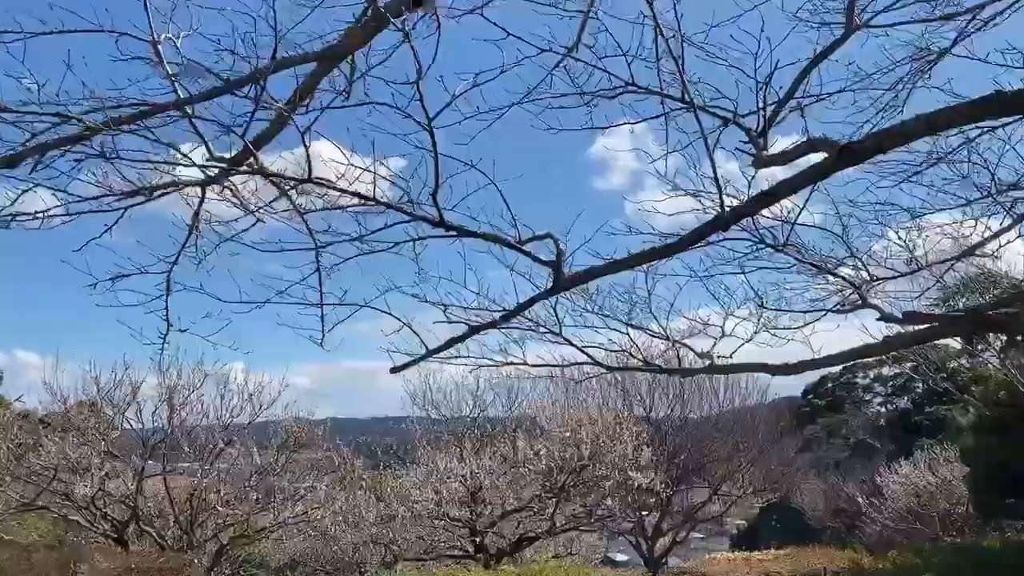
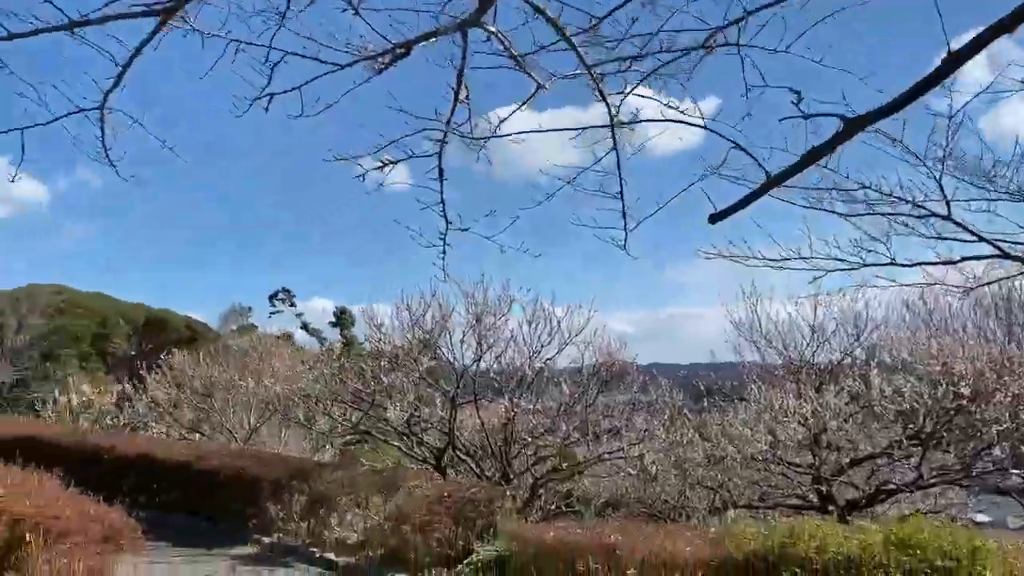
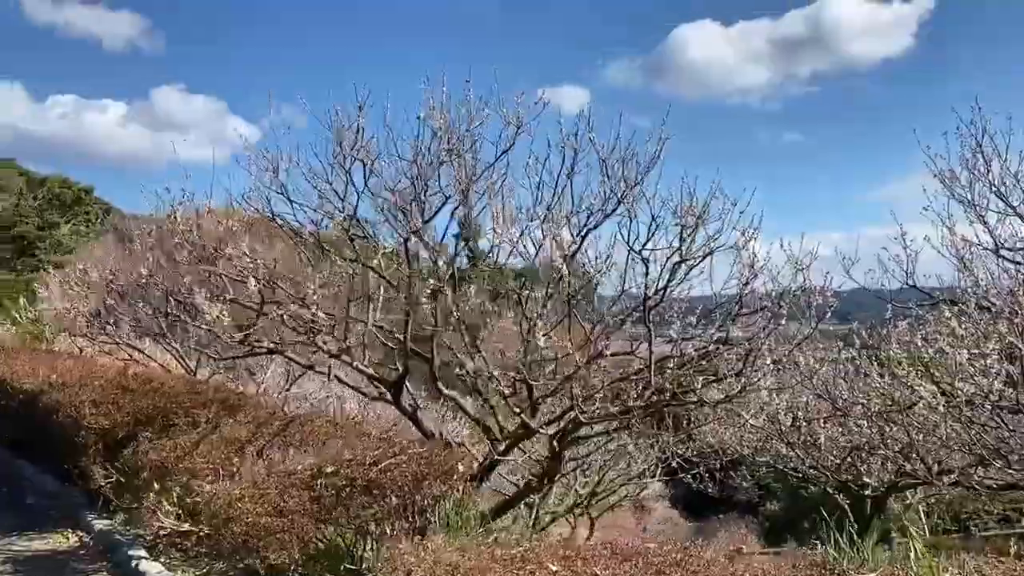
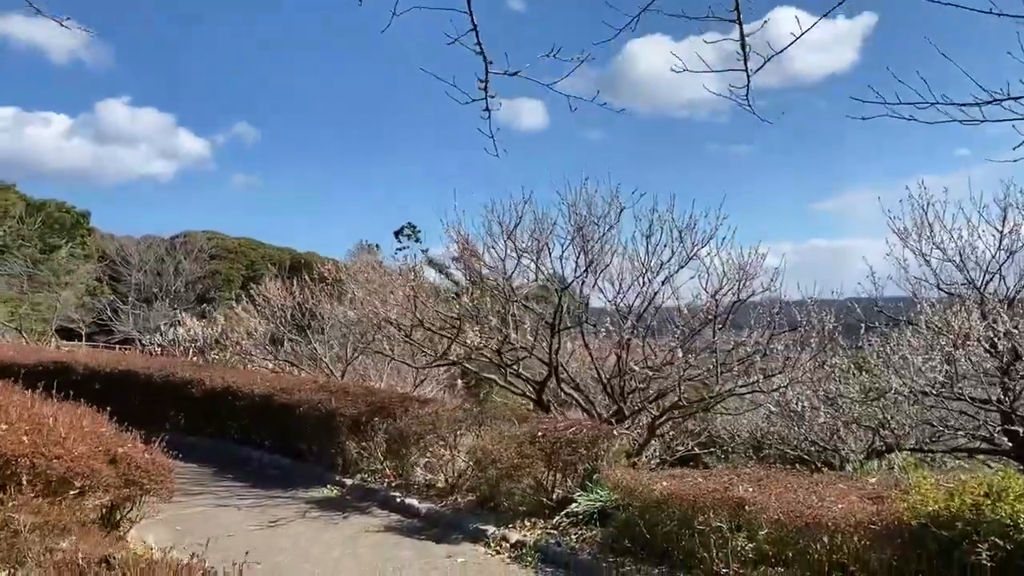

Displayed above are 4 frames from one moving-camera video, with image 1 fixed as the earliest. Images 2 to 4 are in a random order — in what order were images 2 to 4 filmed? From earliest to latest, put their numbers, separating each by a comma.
2, 4, 3
